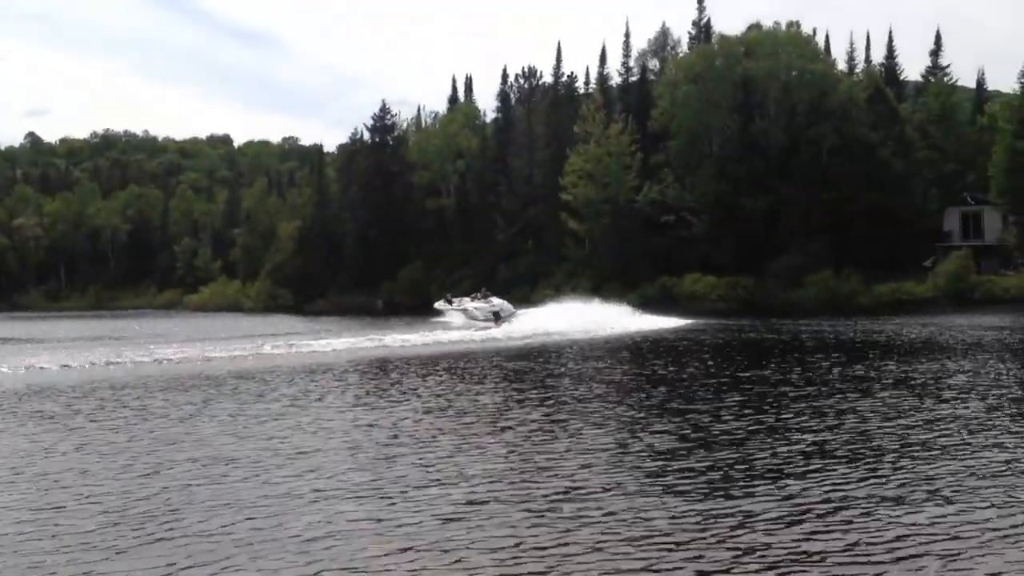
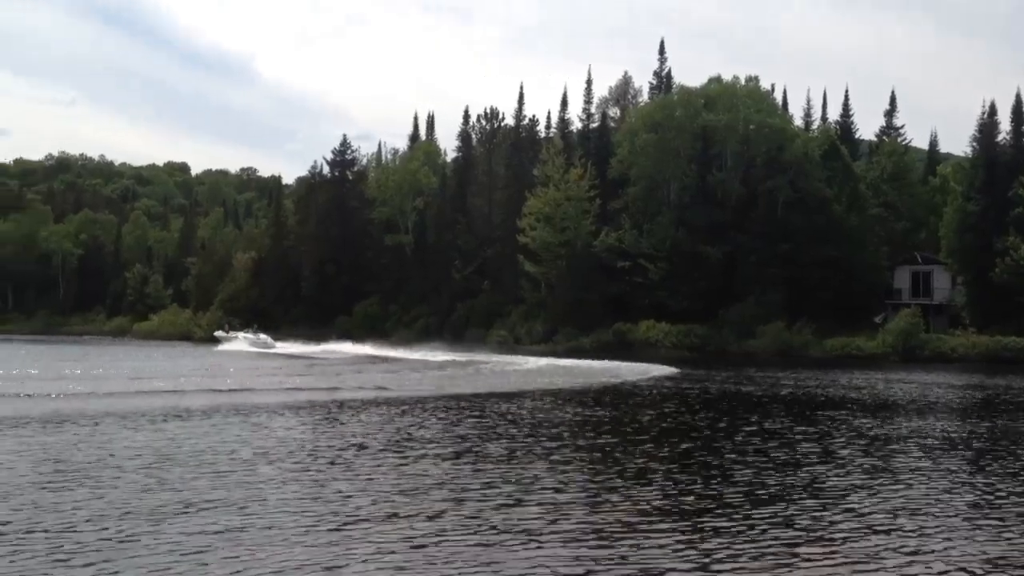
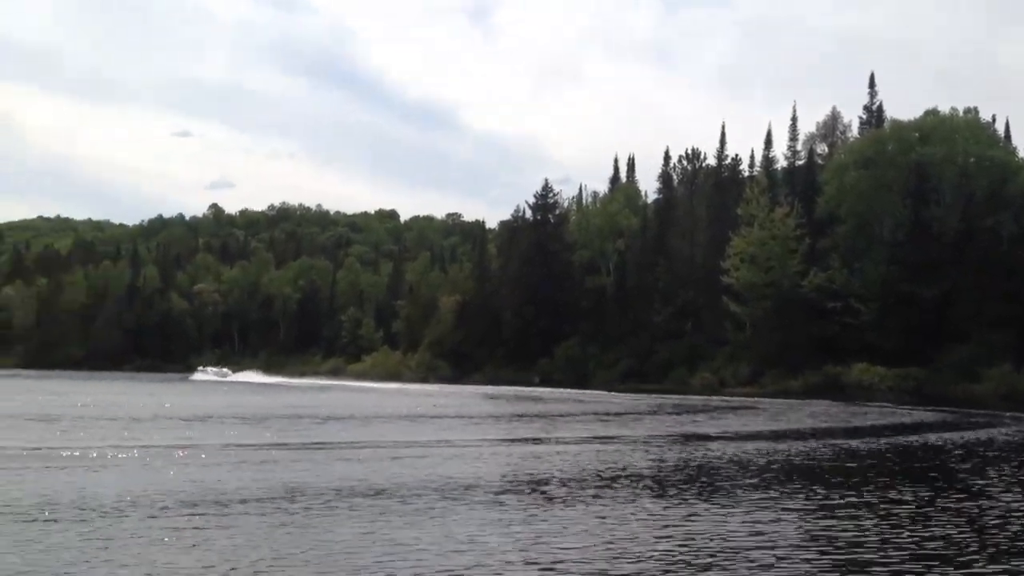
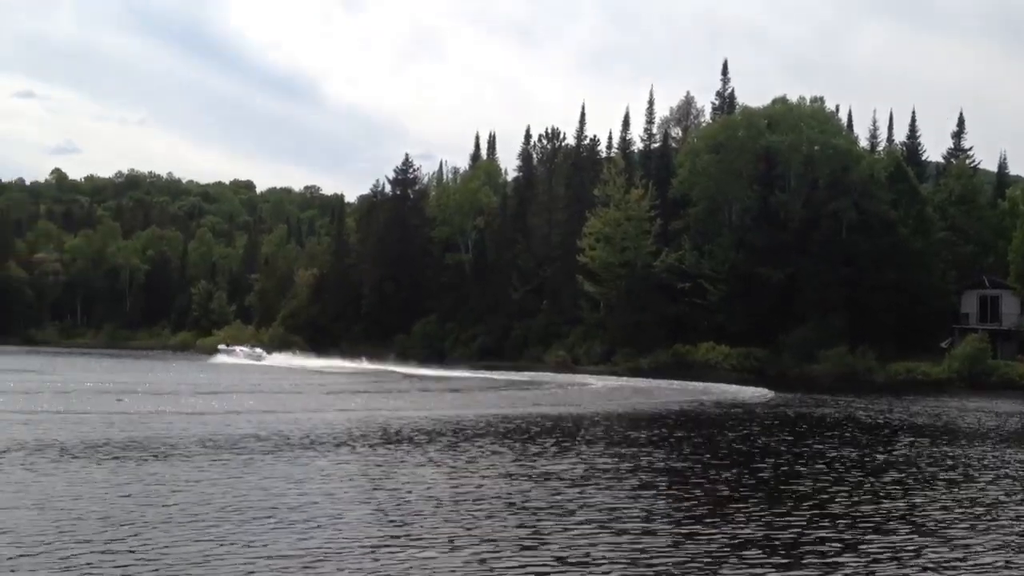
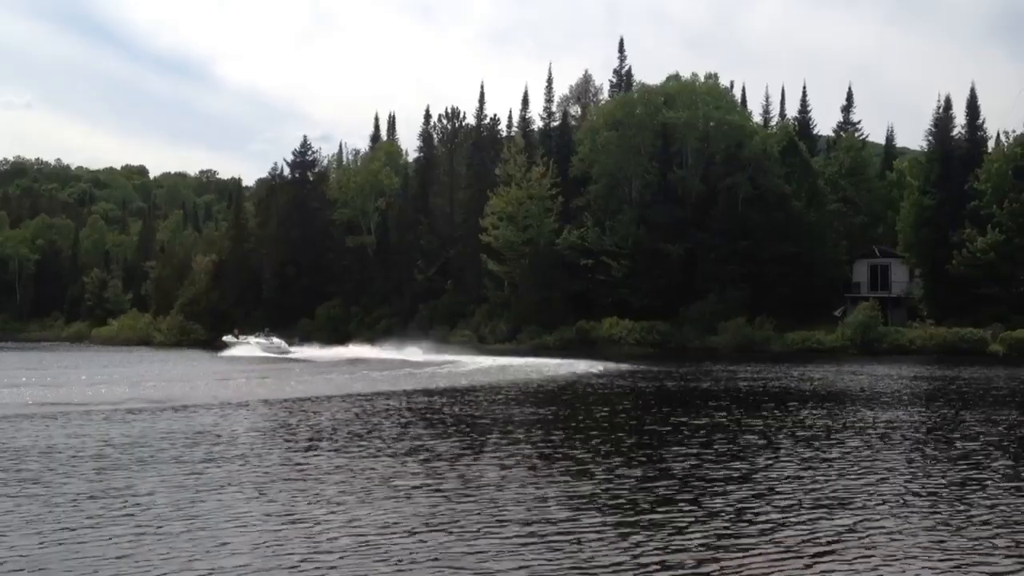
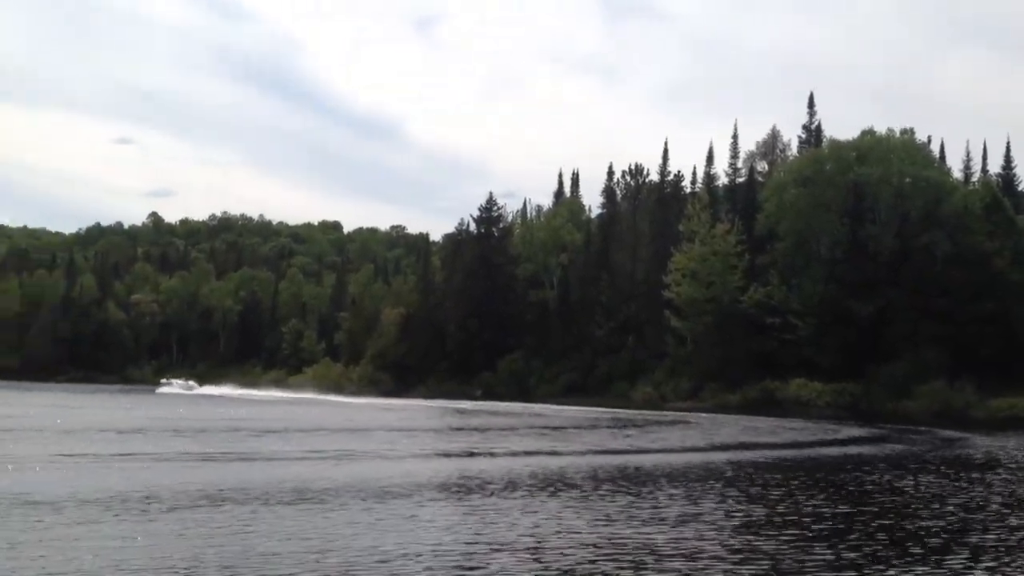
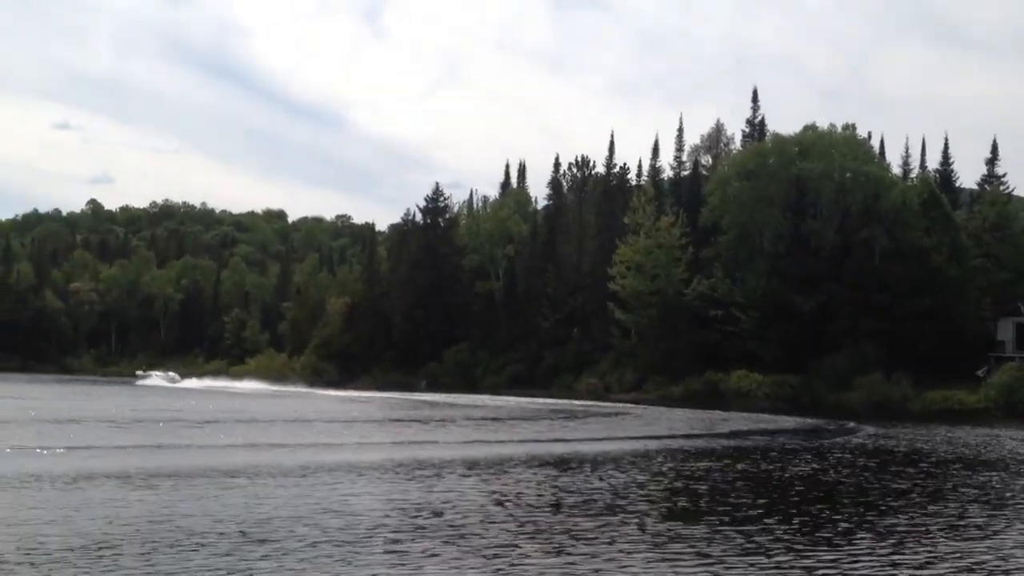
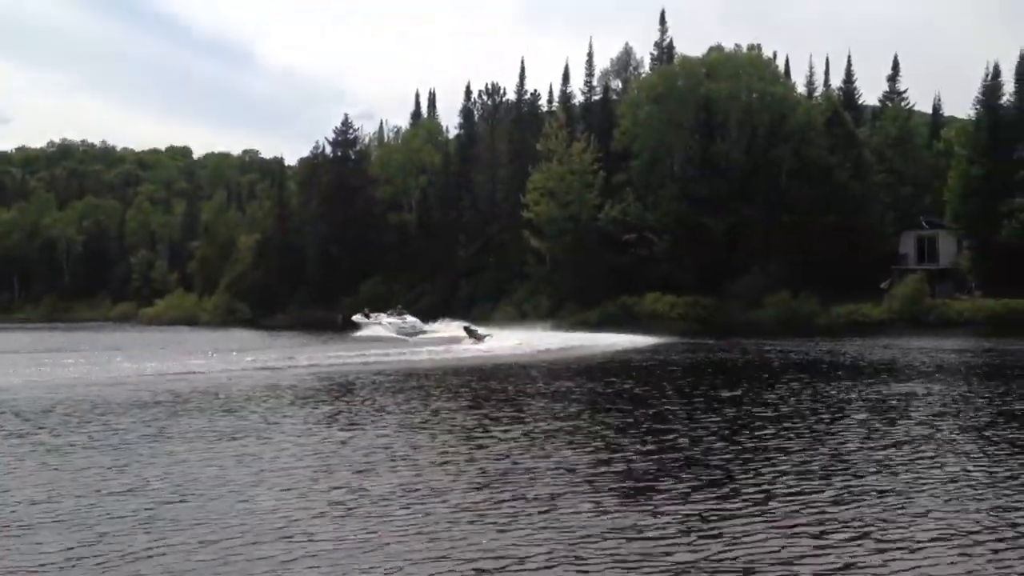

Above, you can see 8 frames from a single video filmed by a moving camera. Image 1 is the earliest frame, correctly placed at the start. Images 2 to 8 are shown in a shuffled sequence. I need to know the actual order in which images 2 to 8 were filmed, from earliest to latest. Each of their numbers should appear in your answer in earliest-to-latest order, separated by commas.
8, 5, 2, 4, 7, 6, 3
